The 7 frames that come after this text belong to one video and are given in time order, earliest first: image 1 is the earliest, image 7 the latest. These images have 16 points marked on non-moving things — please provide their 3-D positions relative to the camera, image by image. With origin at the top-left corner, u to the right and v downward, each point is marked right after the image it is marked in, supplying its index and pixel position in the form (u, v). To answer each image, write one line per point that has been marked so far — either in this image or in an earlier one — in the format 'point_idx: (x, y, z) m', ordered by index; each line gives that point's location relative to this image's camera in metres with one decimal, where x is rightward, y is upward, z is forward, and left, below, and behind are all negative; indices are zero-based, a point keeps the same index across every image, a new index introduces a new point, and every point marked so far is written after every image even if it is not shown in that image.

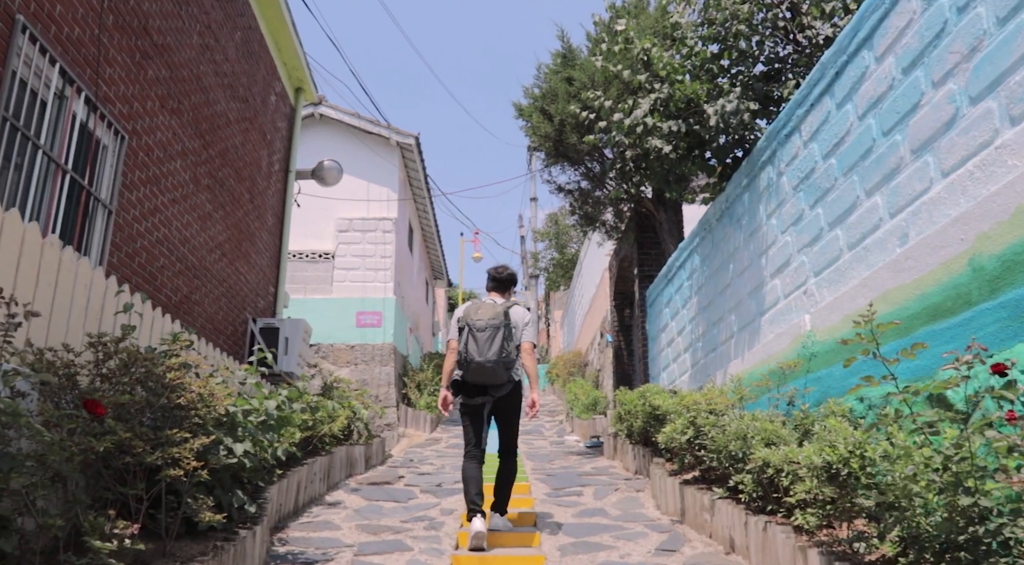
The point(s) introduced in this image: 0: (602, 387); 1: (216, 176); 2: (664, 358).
0: (+1.6, -1.9, +12.3) m
1: (-2.9, +1.1, +6.7) m
2: (+1.8, -0.9, +8.0) m
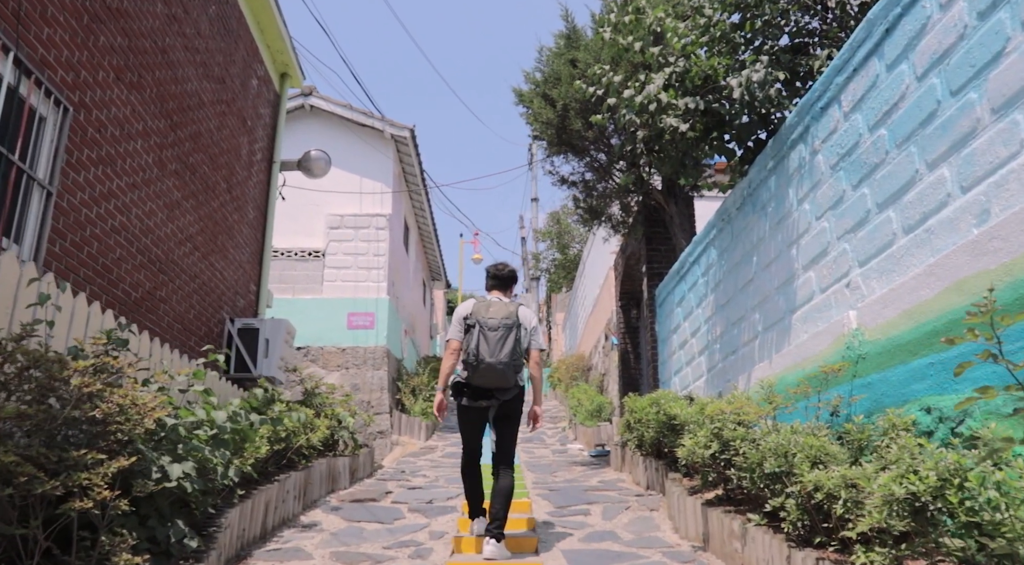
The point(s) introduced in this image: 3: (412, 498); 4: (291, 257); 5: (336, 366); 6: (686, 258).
0: (+1.6, -1.9, +11.7) m
1: (-2.9, +1.1, +6.1) m
2: (+1.8, -0.9, +7.4) m
3: (-0.8, -1.8, +5.7) m
4: (-3.7, +0.4, +11.3) m
5: (-2.8, -1.4, +10.9) m
6: (+1.8, +0.3, +7.0) m
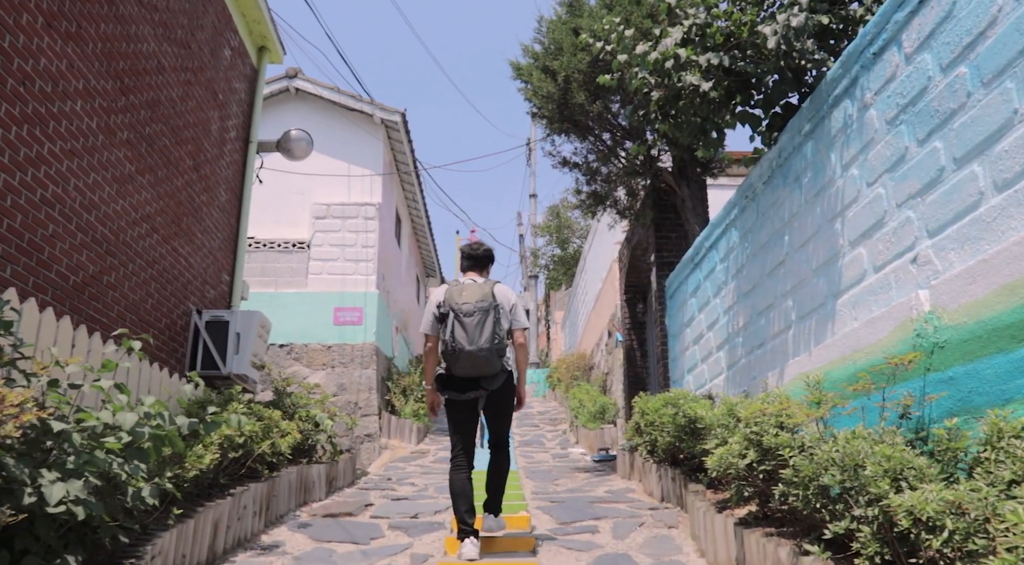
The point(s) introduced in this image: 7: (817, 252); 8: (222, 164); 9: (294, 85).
0: (+1.6, -1.8, +11.0) m
1: (-3.0, +1.2, +5.4) m
2: (+1.8, -0.8, +6.7) m
3: (-0.9, -1.7, +5.0) m
4: (-3.7, +0.5, +10.6) m
5: (-2.9, -1.2, +10.2) m
6: (+1.8, +0.4, +6.4) m
7: (+1.9, +0.2, +4.2) m
8: (-3.1, +1.3, +7.2) m
9: (-3.5, +3.2, +11.1) m
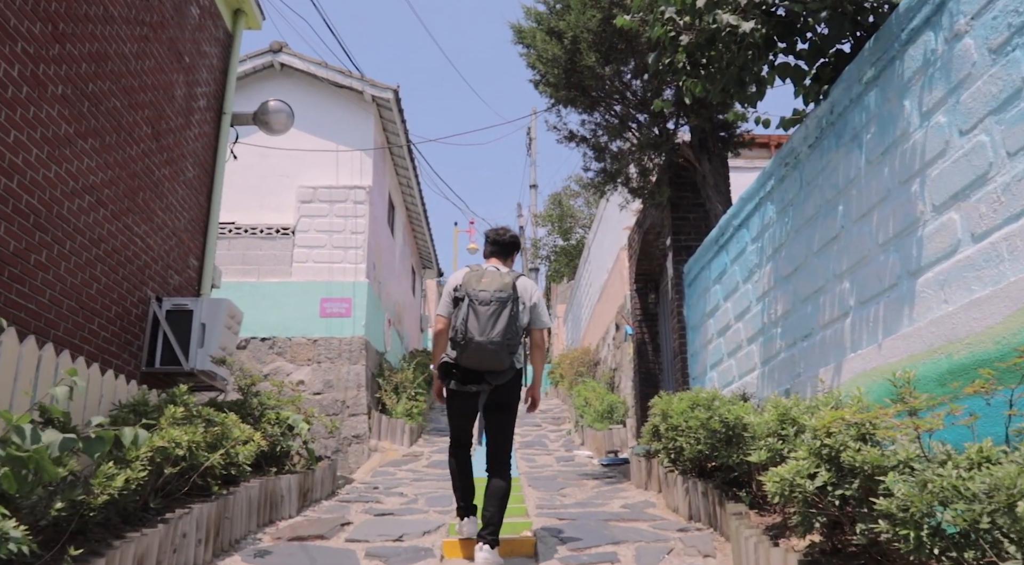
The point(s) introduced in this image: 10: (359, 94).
0: (+1.6, -1.6, +10.3) m
1: (-3.0, +1.3, +4.6) m
2: (+1.8, -0.6, +6.0) m
3: (-0.9, -1.6, +4.3) m
4: (-3.7, +0.7, +9.9) m
5: (-2.9, -1.1, +9.4) m
6: (+1.8, +0.5, +5.6) m
7: (+1.9, +0.3, +3.5) m
8: (-3.1, +1.4, +6.5) m
9: (-3.5, +3.4, +10.3) m
10: (-2.3, +2.9, +10.3) m
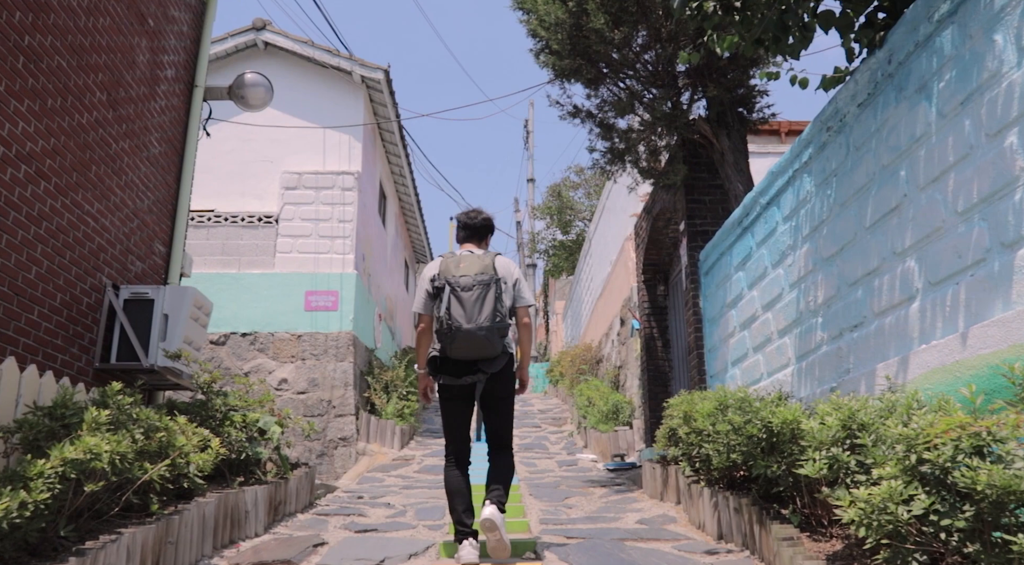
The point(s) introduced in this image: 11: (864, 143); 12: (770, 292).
0: (+1.6, -1.5, +9.7) m
1: (-3.0, +1.4, +4.0) m
2: (+1.8, -0.5, +5.4) m
3: (-0.9, -1.5, +3.6) m
4: (-3.8, +0.8, +9.2) m
5: (-2.9, -1.0, +8.8) m
6: (+1.8, +0.6, +5.0) m
7: (+1.9, +0.4, +2.9) m
8: (-3.1, +1.5, +5.9) m
9: (-3.6, +3.5, +9.6) m
10: (-2.3, +3.0, +9.7) m
11: (+1.9, +0.8, +3.6) m
12: (+1.8, -0.1, +4.7) m
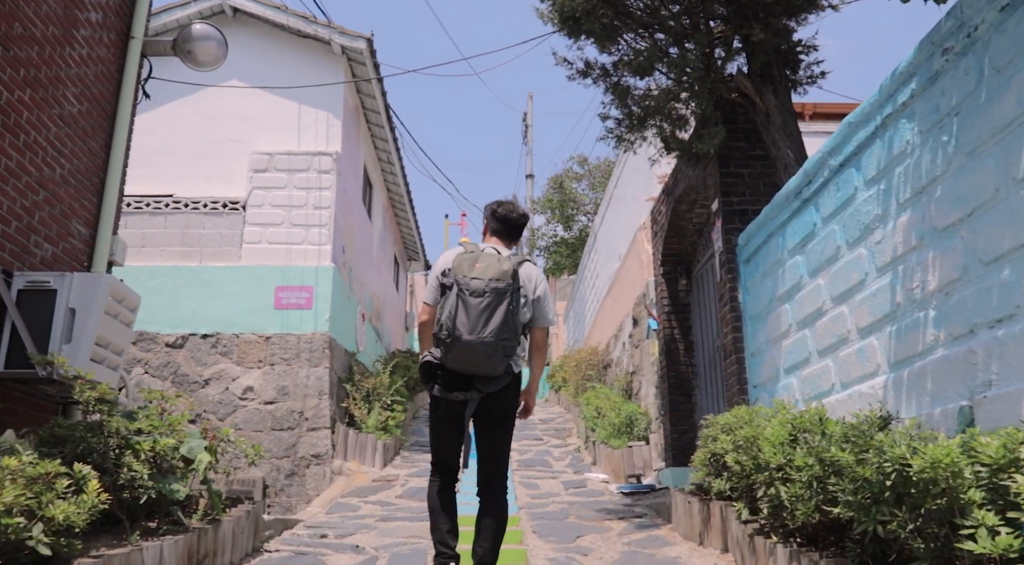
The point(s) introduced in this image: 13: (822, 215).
0: (+1.6, -1.5, +8.6) m
1: (-3.0, +1.5, +2.9) m
2: (+1.8, -0.4, +4.3) m
3: (-0.9, -1.4, +2.6) m
4: (-3.8, +0.9, +8.1) m
5: (-2.9, -0.9, +7.7) m
6: (+1.8, +0.7, +3.9) m
7: (+1.9, +0.5, +1.8) m
8: (-3.1, +1.6, +4.8) m
9: (-3.6, +3.6, +8.6) m
10: (-2.4, +3.0, +8.6) m
11: (+1.9, +0.8, +2.6) m
12: (+1.8, 0.0, +3.7) m
13: (+1.8, +0.4, +4.0) m
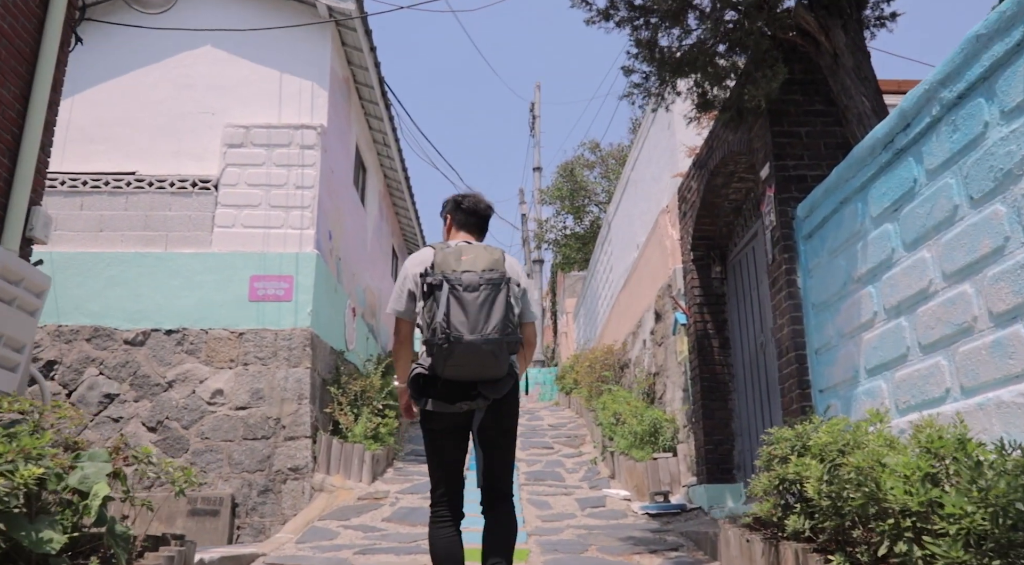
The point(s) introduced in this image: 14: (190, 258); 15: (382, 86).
0: (+1.6, -1.3, +7.6) m
1: (-2.9, +1.7, +2.0) m
2: (+1.8, -0.3, +3.3) m
3: (-0.8, -1.3, +1.6) m
4: (-3.7, +1.0, +7.2) m
5: (-2.8, -0.8, +6.8) m
6: (+1.8, +0.8, +3.0) m
7: (+1.9, +0.6, +0.8) m
8: (-3.0, +1.7, +3.9) m
9: (-3.5, +3.7, +7.7) m
10: (-2.3, +3.2, +7.7) m
11: (+1.9, +1.0, +1.6) m
12: (+1.8, +0.1, +2.7) m
13: (+1.8, +0.5, +3.0) m
14: (-3.3, +0.2, +7.0) m
15: (-1.7, +2.5, +8.7) m
